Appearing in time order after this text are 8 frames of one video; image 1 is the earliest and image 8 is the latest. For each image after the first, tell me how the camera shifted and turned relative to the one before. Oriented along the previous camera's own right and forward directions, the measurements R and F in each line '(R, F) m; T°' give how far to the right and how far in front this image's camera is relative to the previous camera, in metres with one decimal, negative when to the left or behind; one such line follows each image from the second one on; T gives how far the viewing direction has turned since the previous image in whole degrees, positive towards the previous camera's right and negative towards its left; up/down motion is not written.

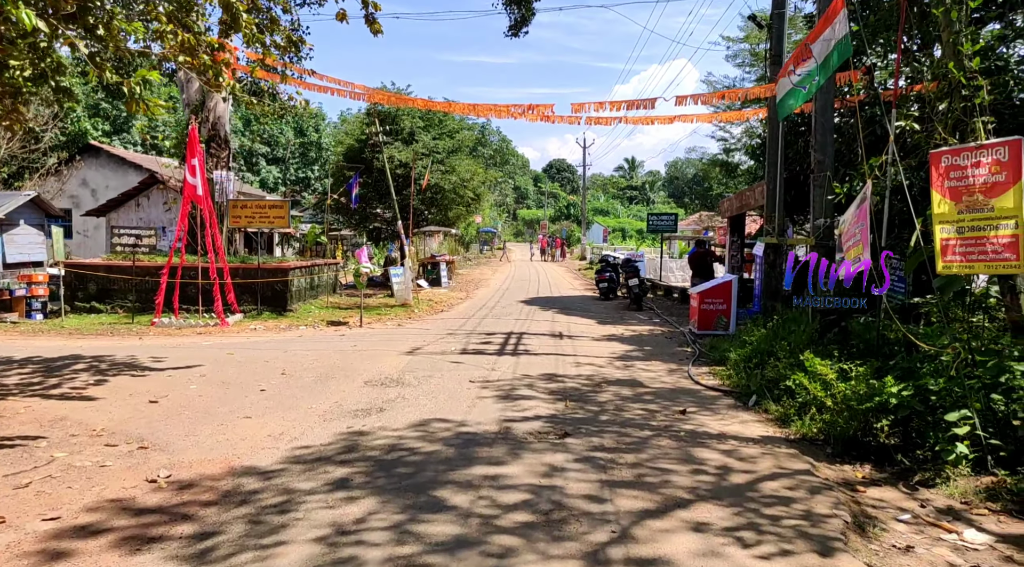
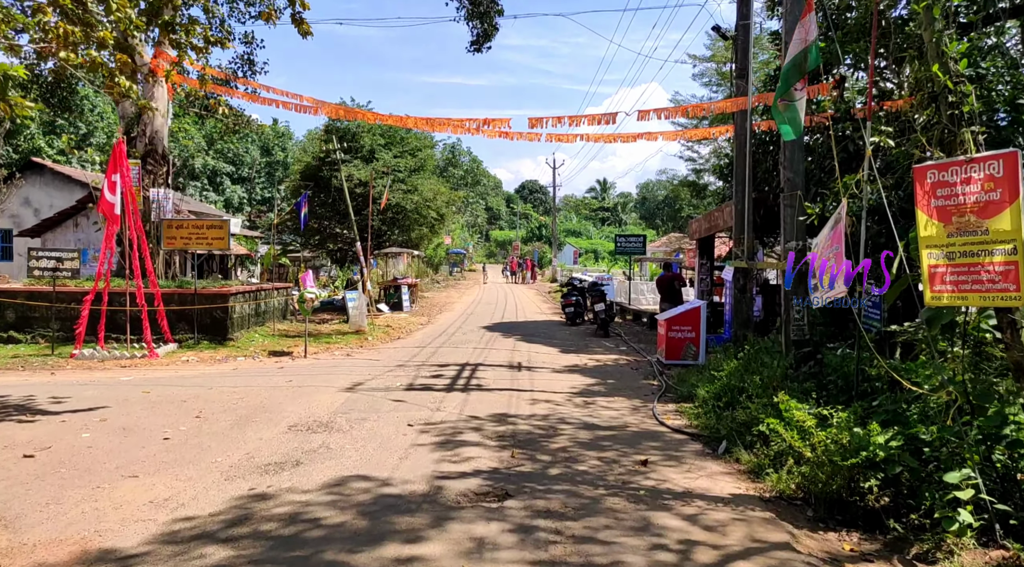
(+0.3, +0.8) m; +2°
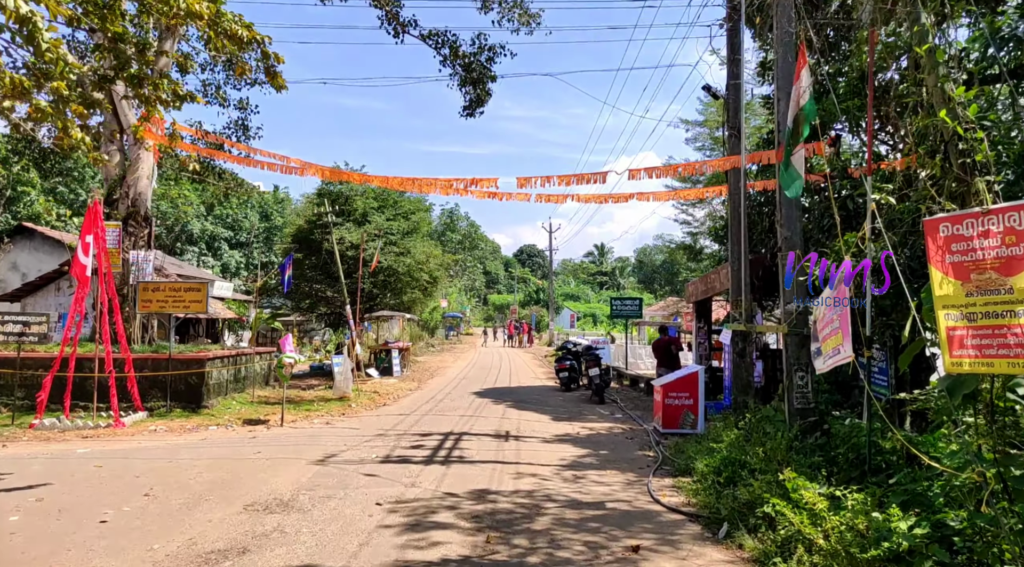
(+0.2, +0.6) m; 0°
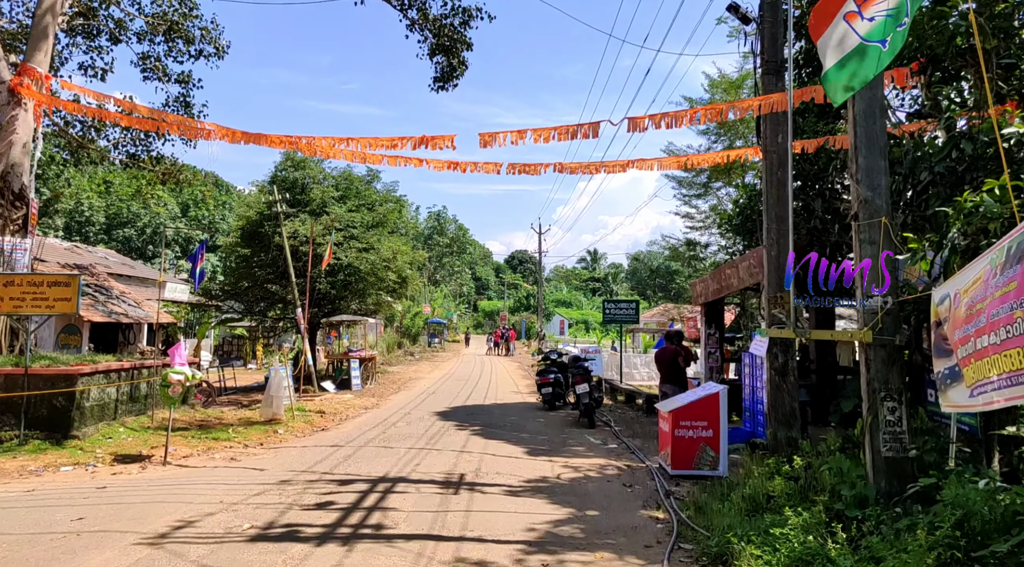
(+0.4, +3.0) m; +1°
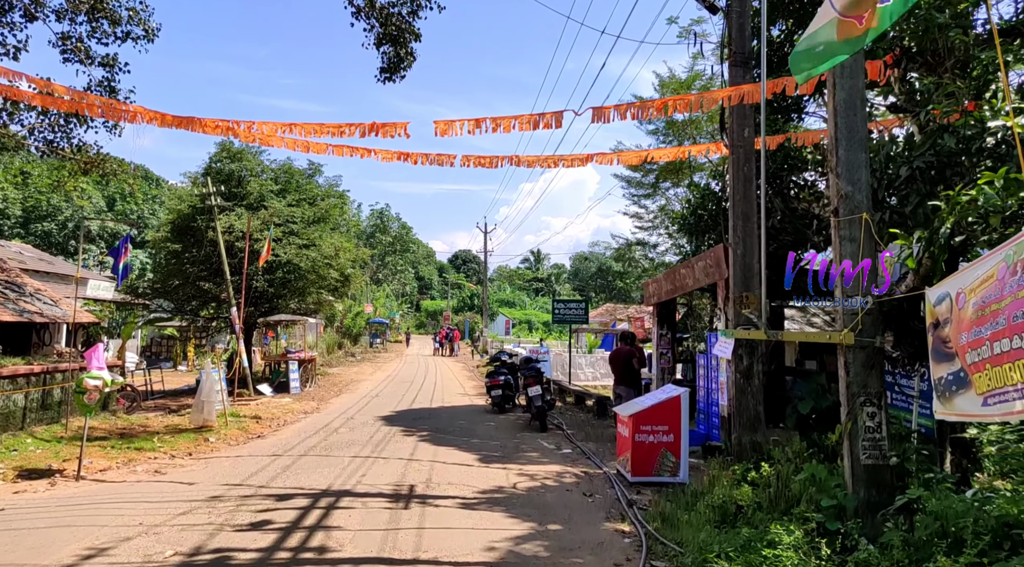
(-0.1, +0.5) m; +4°
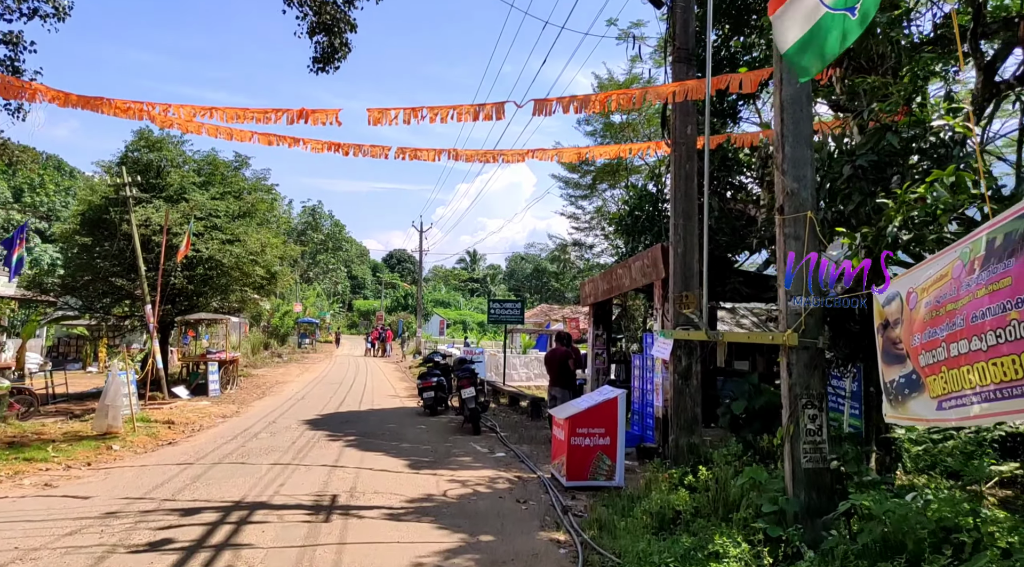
(0.0, +0.4) m; +5°
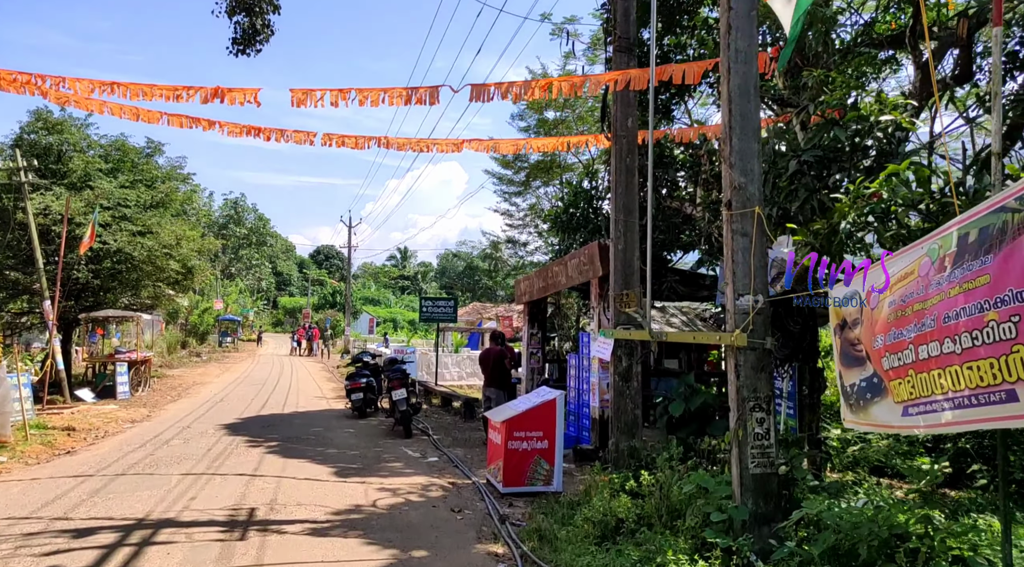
(0.0, +0.4) m; +5°
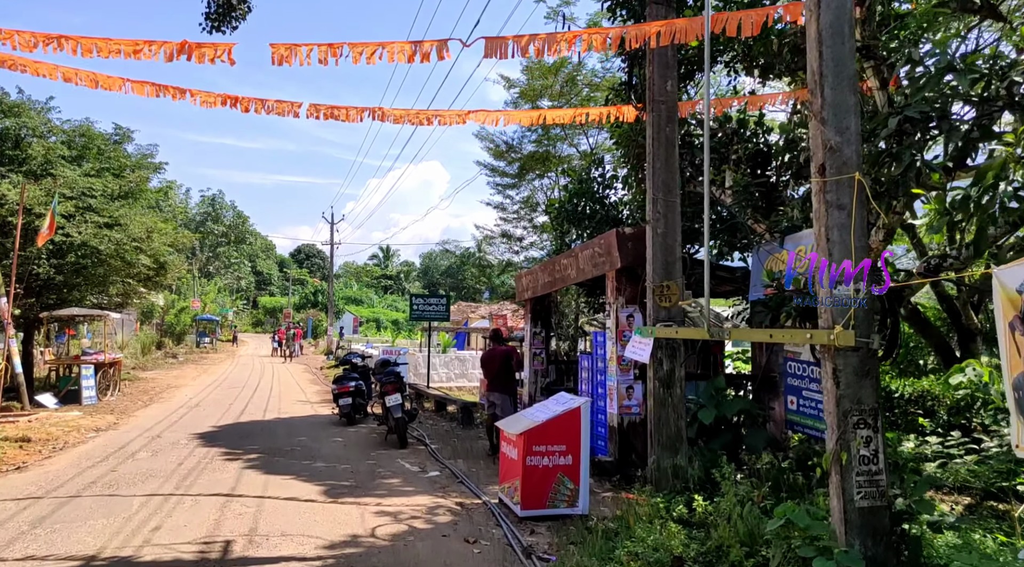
(-0.3, +1.1) m; +1°
